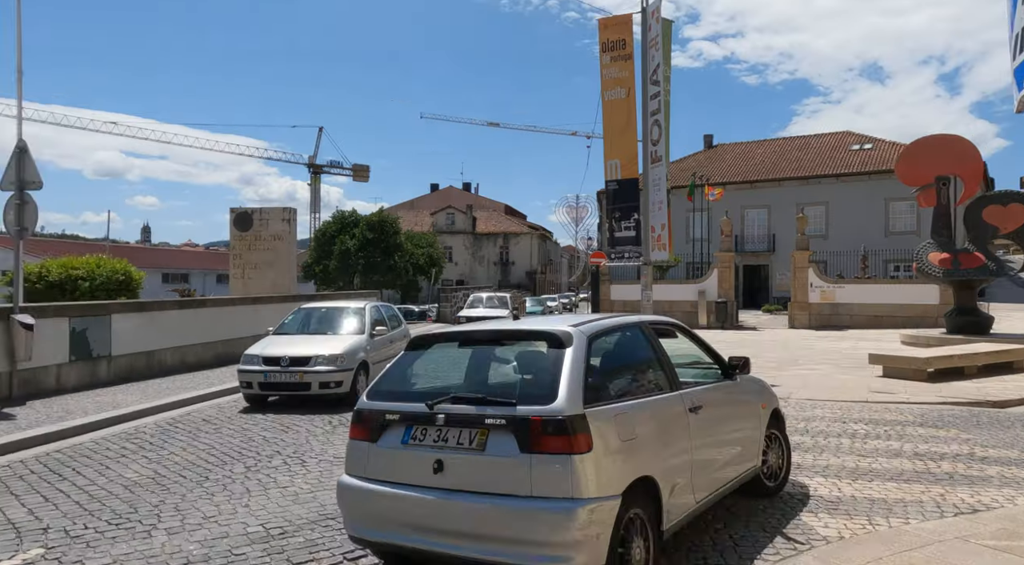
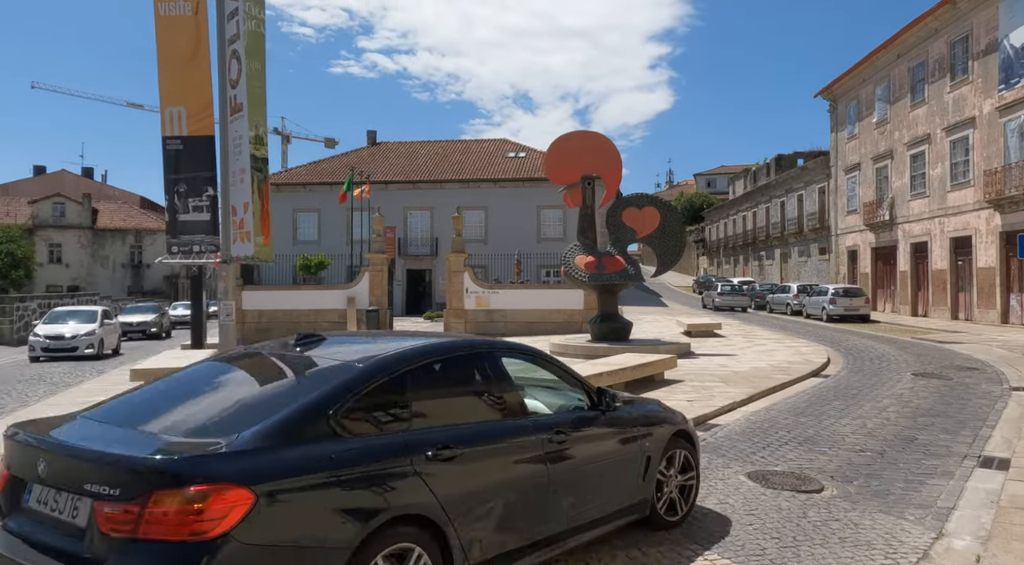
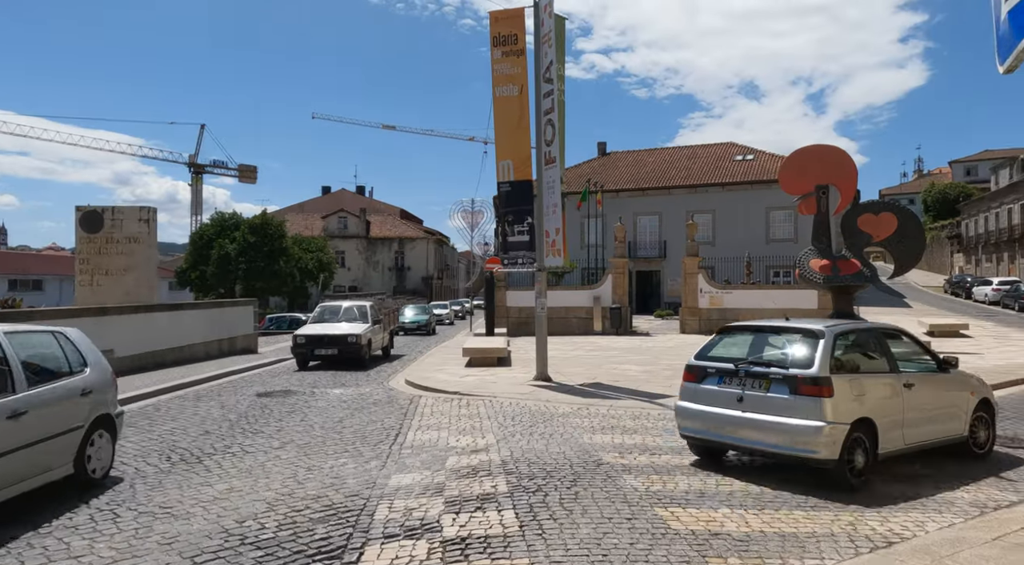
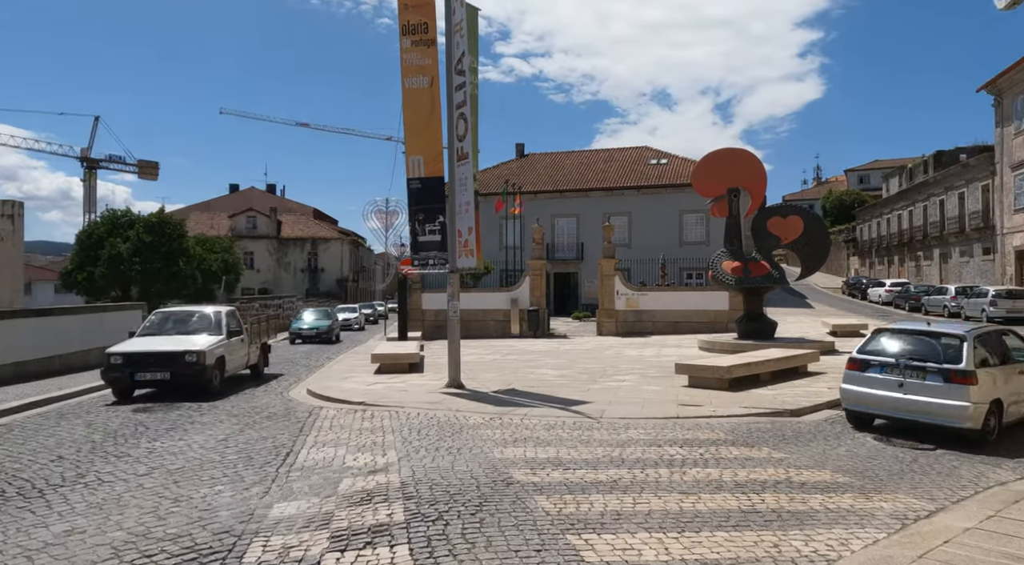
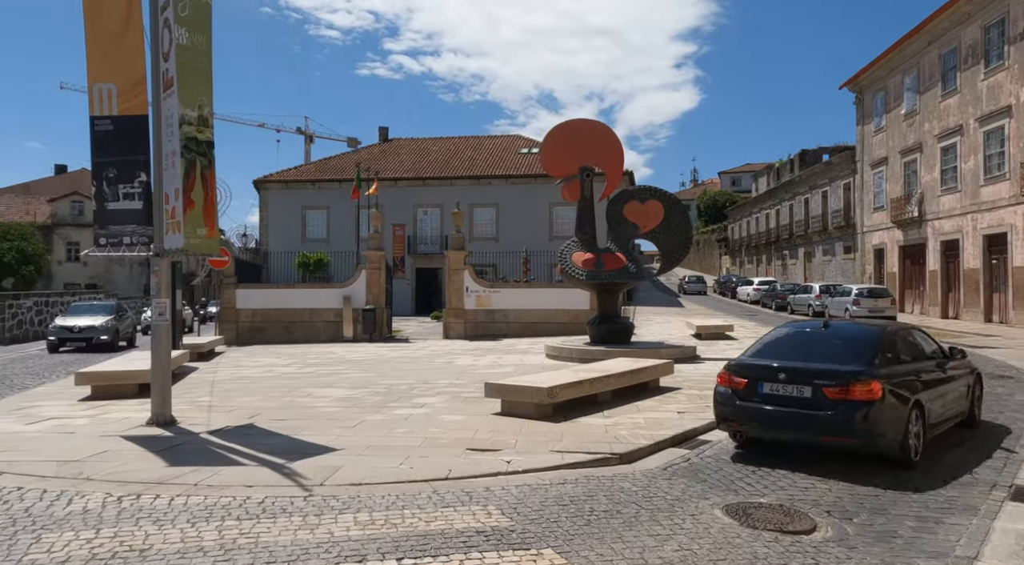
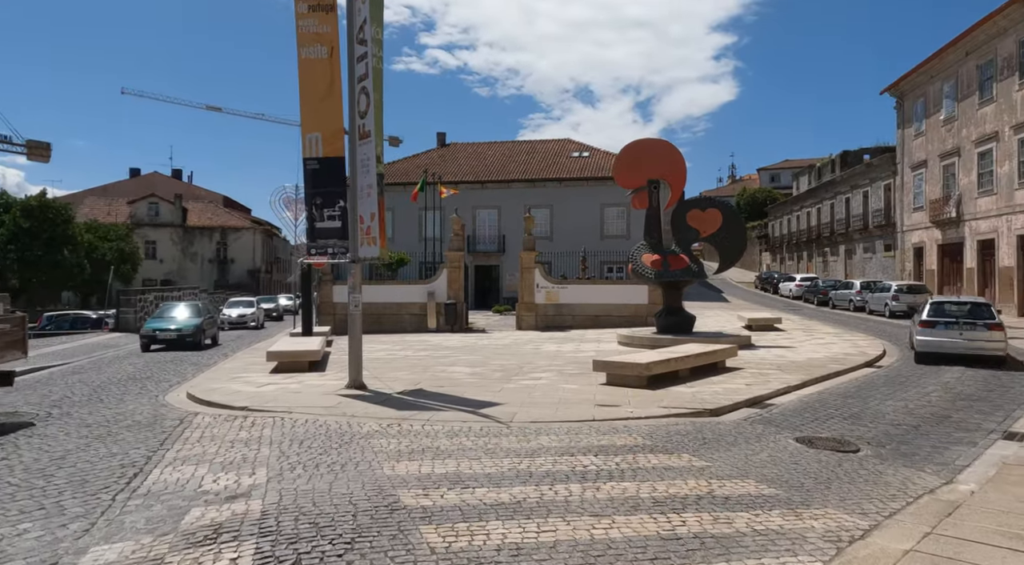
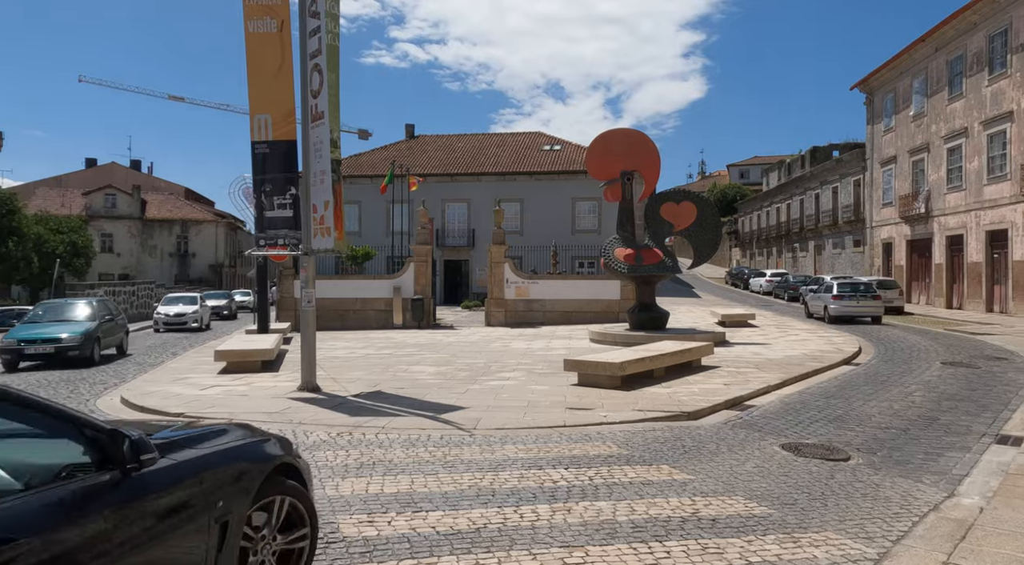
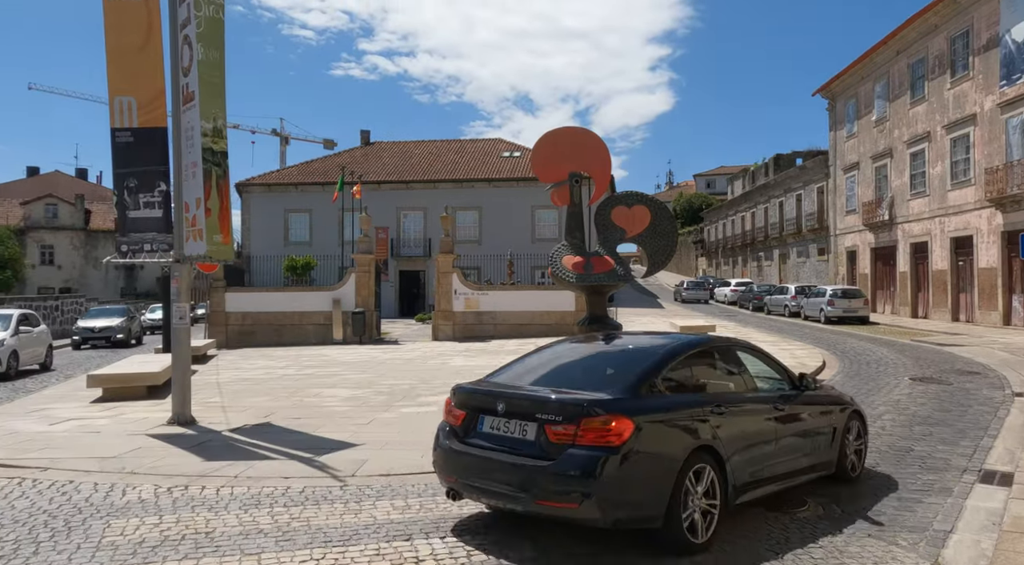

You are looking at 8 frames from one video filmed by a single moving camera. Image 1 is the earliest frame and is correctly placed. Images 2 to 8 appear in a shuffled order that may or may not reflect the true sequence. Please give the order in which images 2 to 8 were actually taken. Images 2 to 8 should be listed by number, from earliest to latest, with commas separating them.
3, 4, 6, 7, 2, 8, 5
